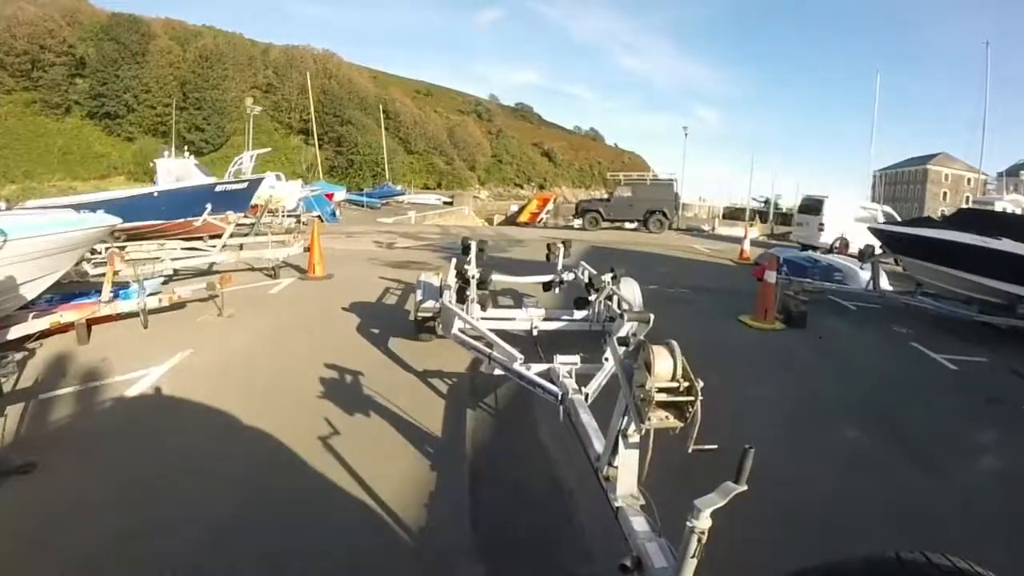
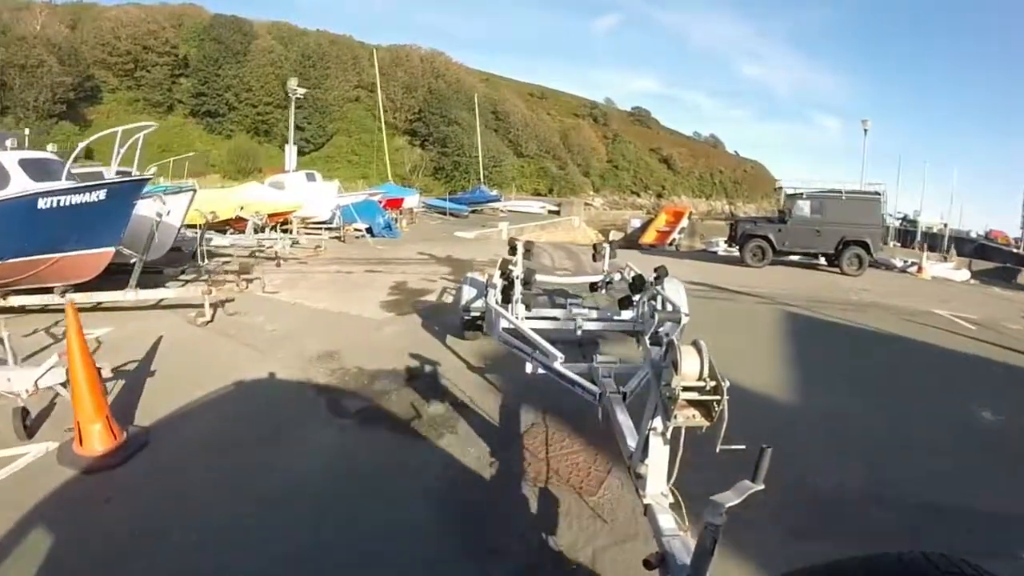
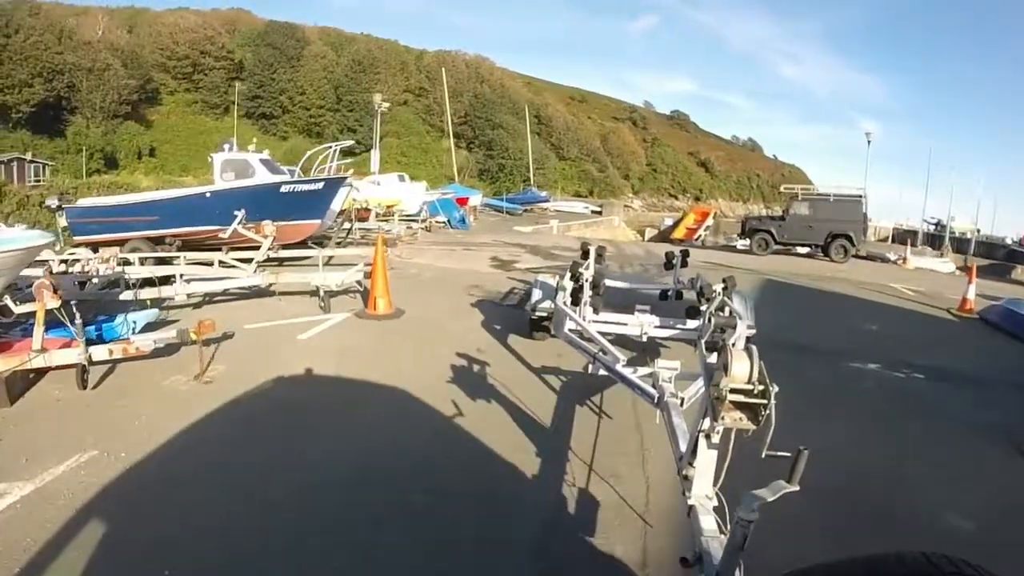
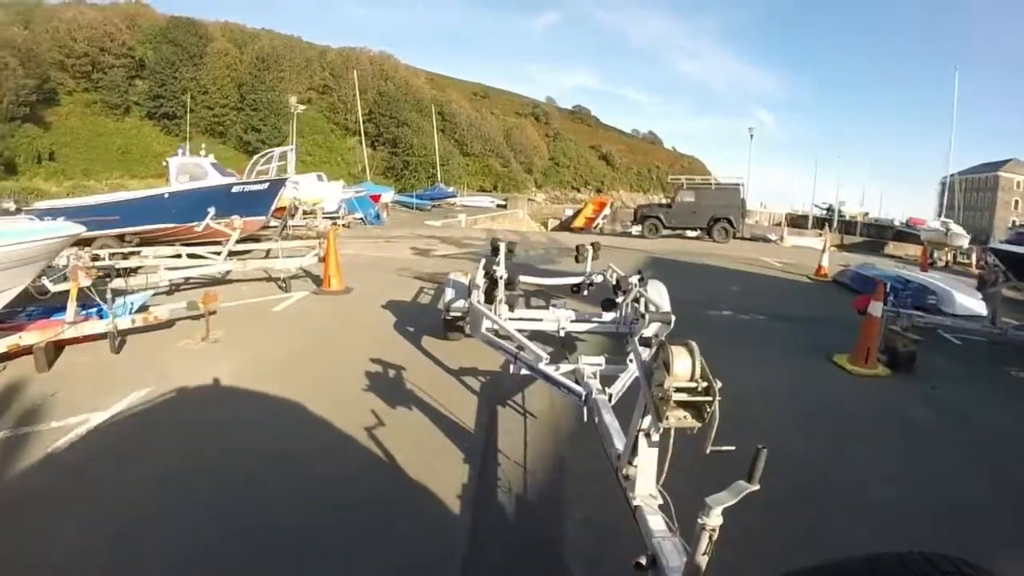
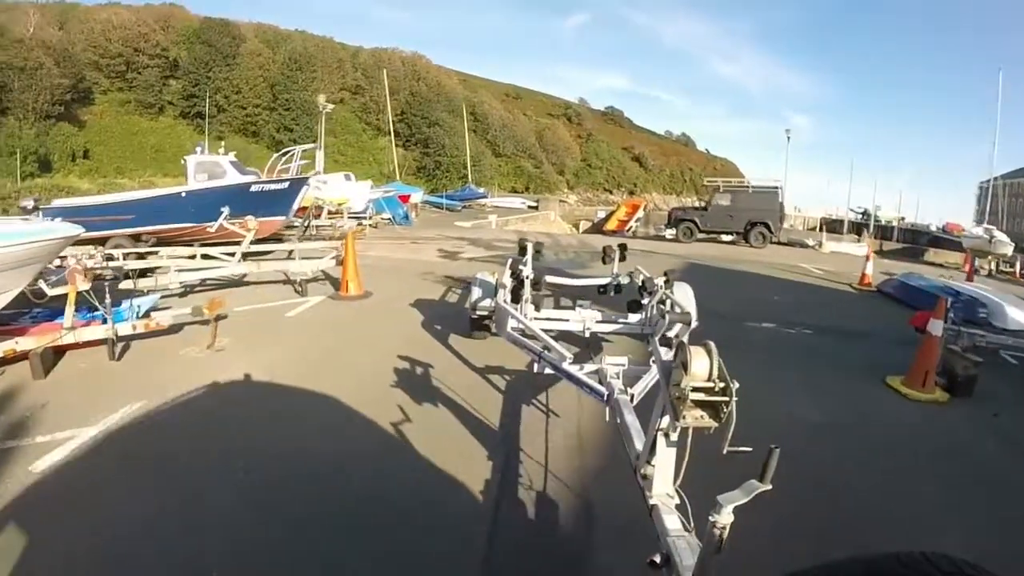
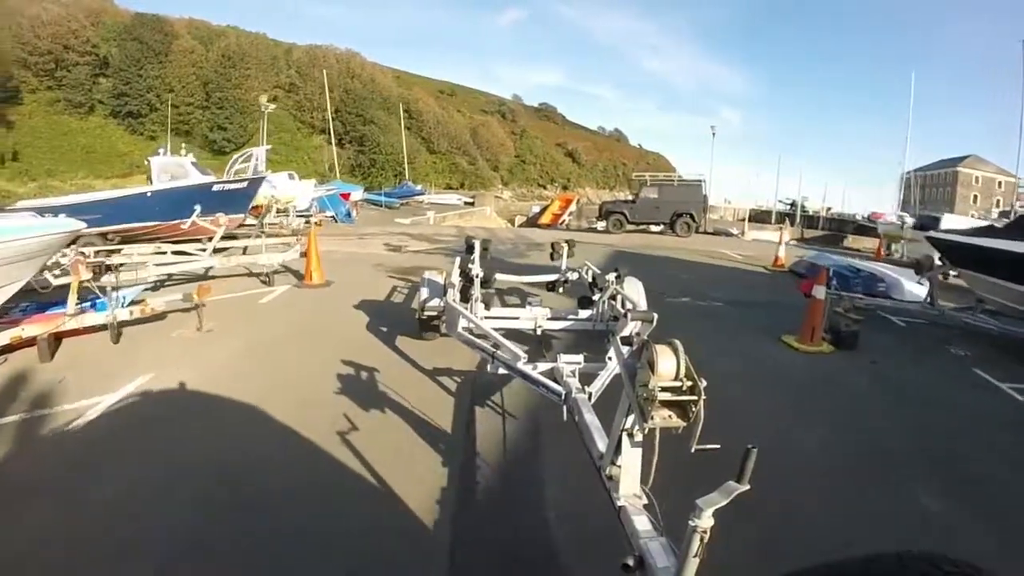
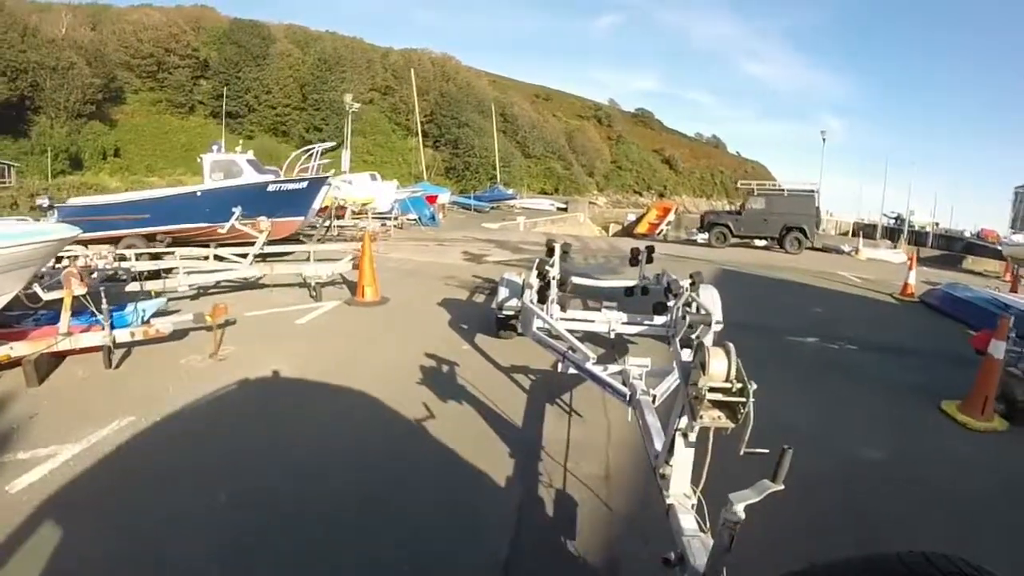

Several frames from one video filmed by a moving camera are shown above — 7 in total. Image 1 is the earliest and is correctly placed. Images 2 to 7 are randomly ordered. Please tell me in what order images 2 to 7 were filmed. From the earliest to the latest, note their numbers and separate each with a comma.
6, 4, 5, 7, 3, 2
